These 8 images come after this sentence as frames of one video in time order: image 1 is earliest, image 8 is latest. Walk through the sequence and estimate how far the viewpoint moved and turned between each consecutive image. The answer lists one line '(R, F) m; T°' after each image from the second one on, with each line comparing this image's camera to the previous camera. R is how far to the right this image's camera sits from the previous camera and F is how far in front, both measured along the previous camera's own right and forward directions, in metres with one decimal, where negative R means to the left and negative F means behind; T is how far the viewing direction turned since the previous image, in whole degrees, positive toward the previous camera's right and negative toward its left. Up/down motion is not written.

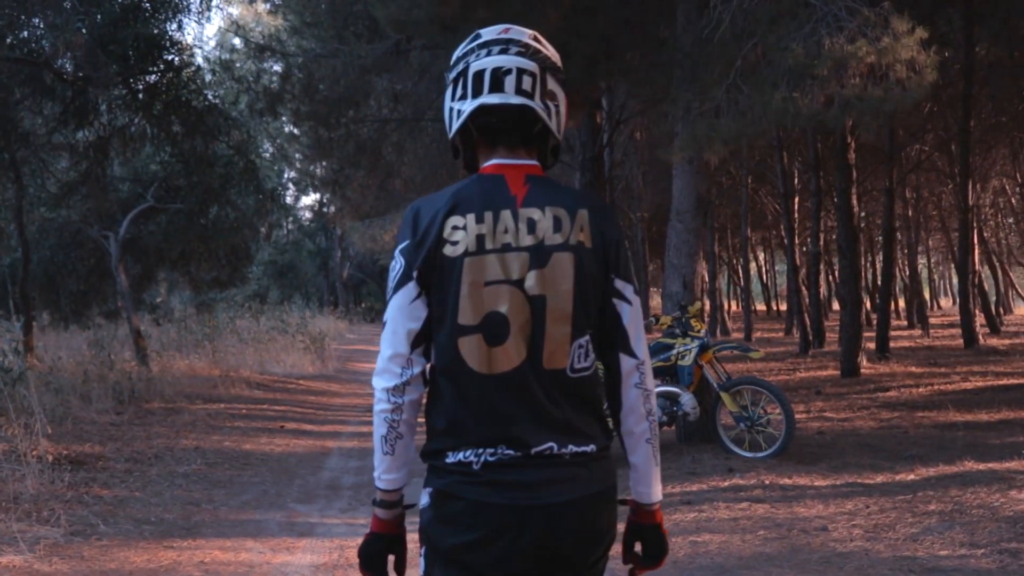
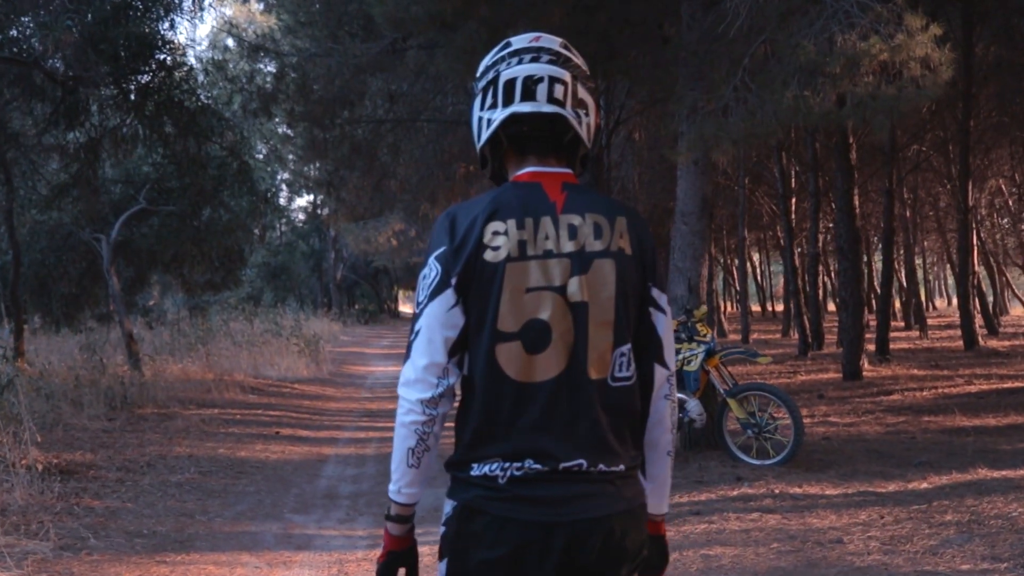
(-0.1, +0.2) m; 0°
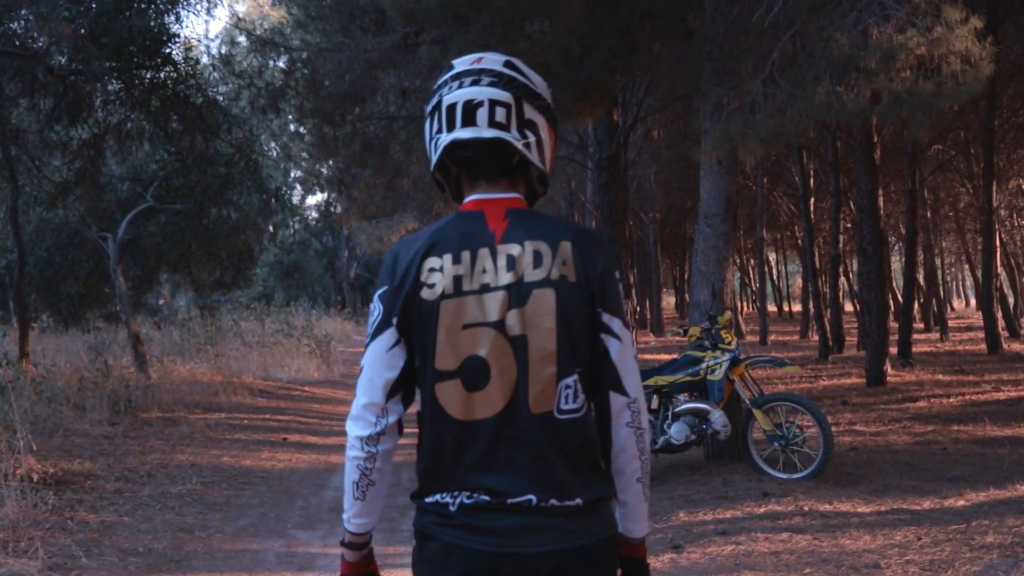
(0.0, +0.4) m; -1°
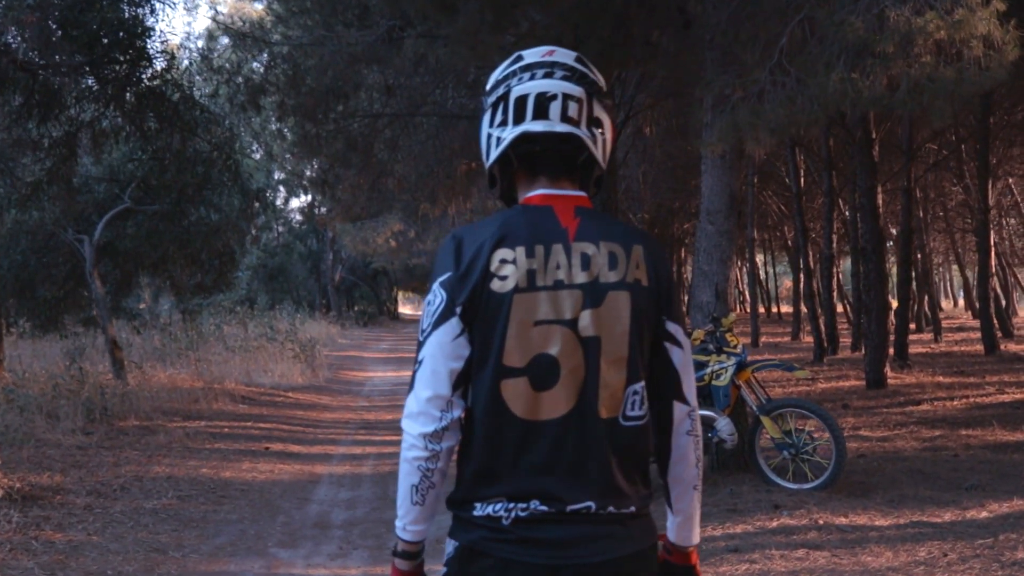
(-0.1, +0.4) m; +1°
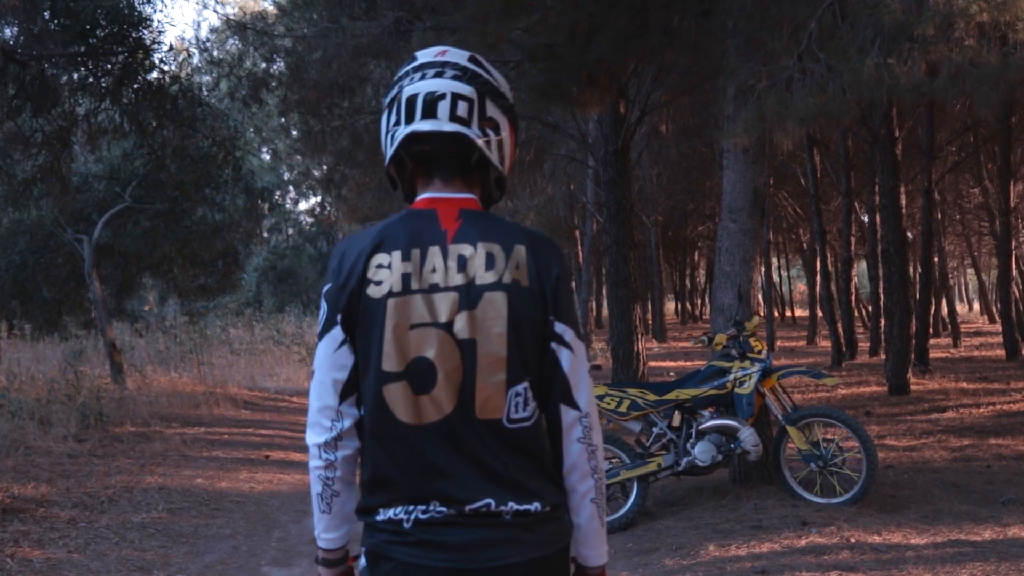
(0.0, +0.4) m; -1°
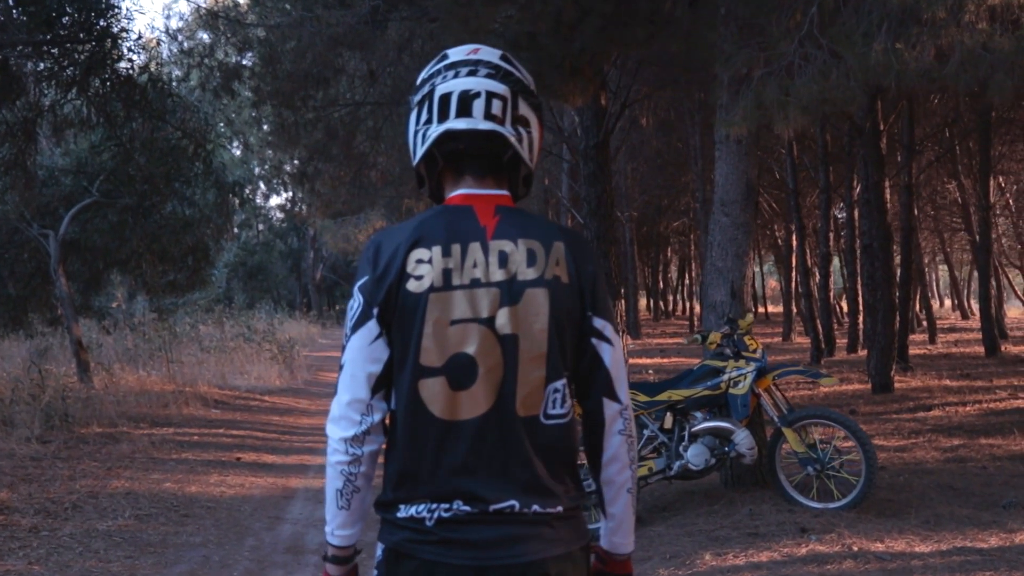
(-0.1, +0.3) m; +2°
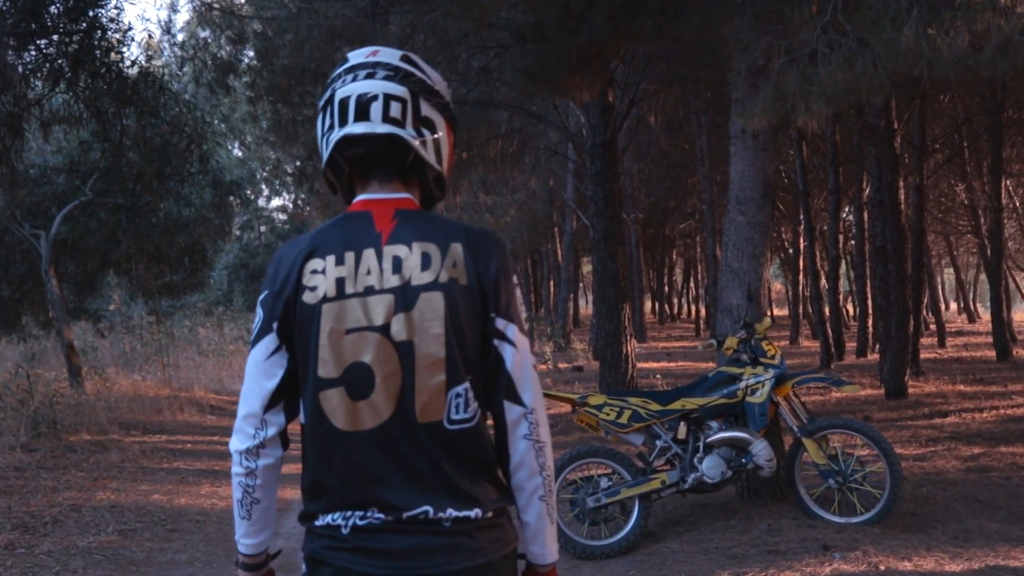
(0.0, +0.4) m; 0°
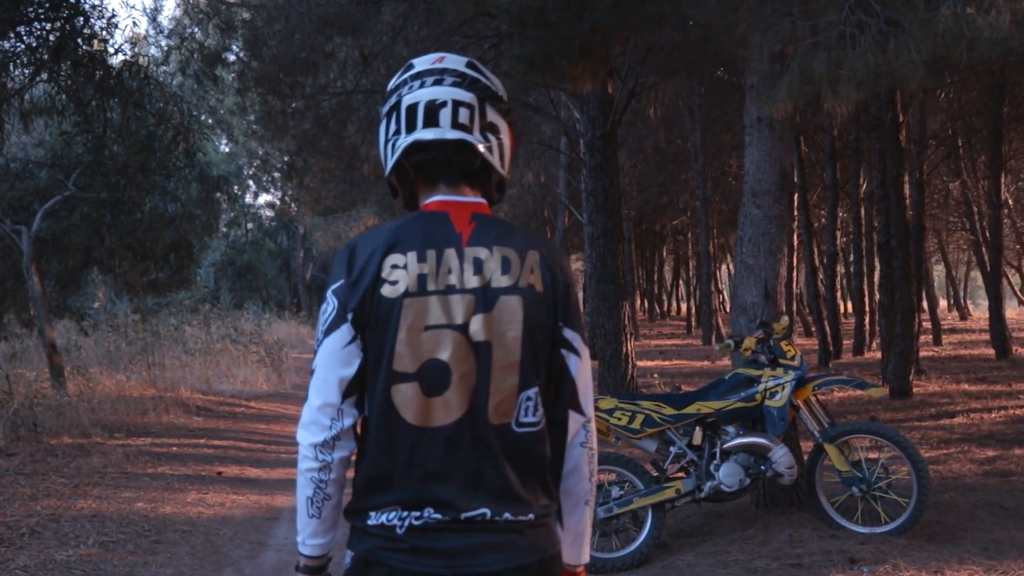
(-0.1, +0.4) m; +1°
